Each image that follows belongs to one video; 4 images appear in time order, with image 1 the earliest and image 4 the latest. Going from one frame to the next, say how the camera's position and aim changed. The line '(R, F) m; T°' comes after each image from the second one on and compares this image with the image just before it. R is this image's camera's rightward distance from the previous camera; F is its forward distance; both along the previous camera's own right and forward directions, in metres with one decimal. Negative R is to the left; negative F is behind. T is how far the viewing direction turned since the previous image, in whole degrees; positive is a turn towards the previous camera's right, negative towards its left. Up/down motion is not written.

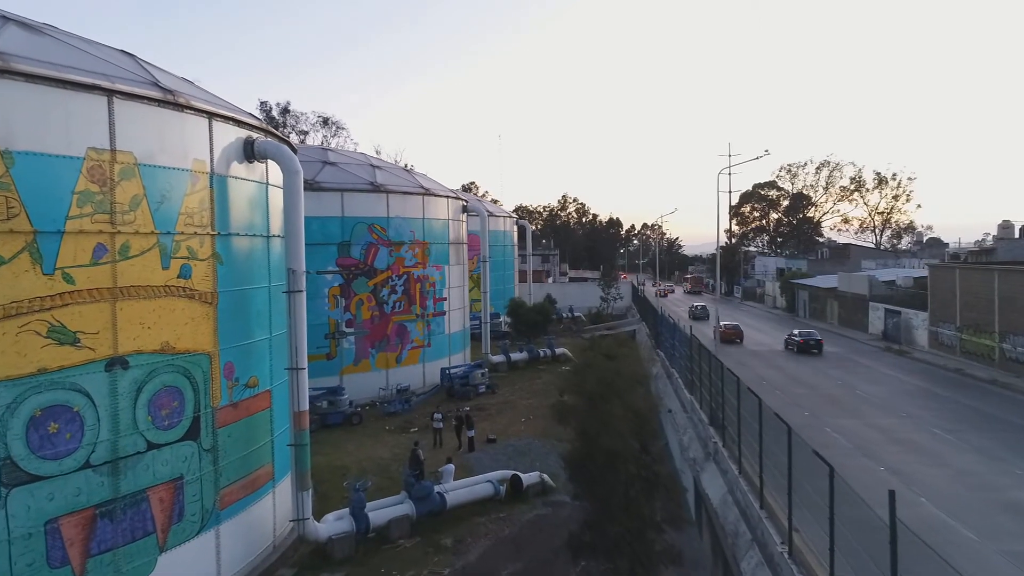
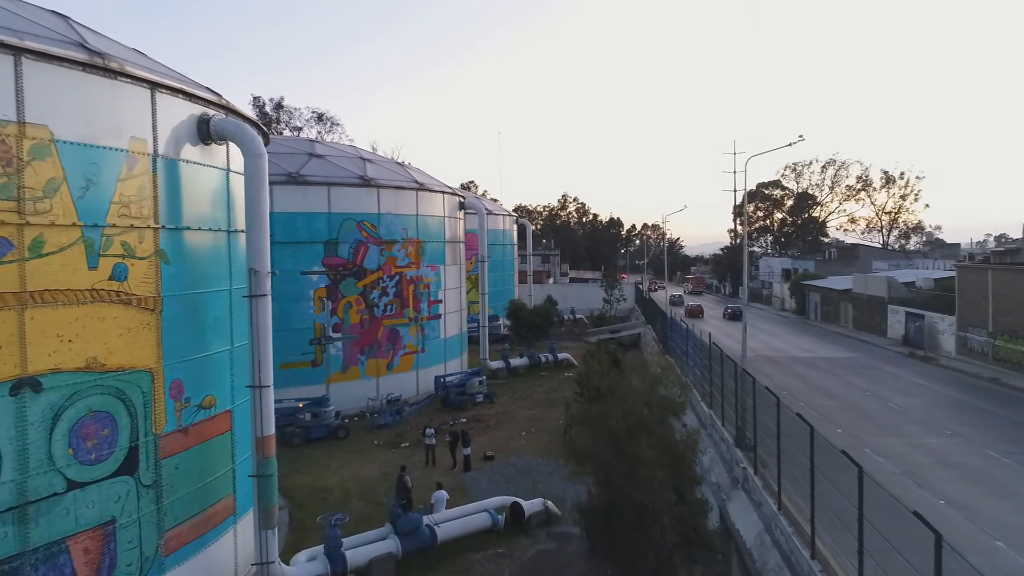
(0.0, +1.8) m; 0°
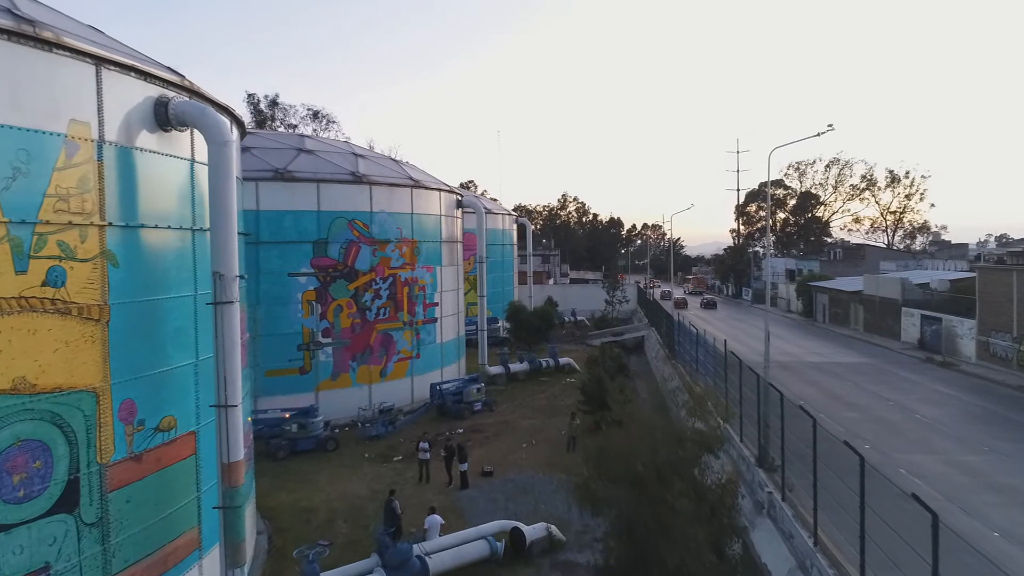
(0.0, +1.2) m; 0°
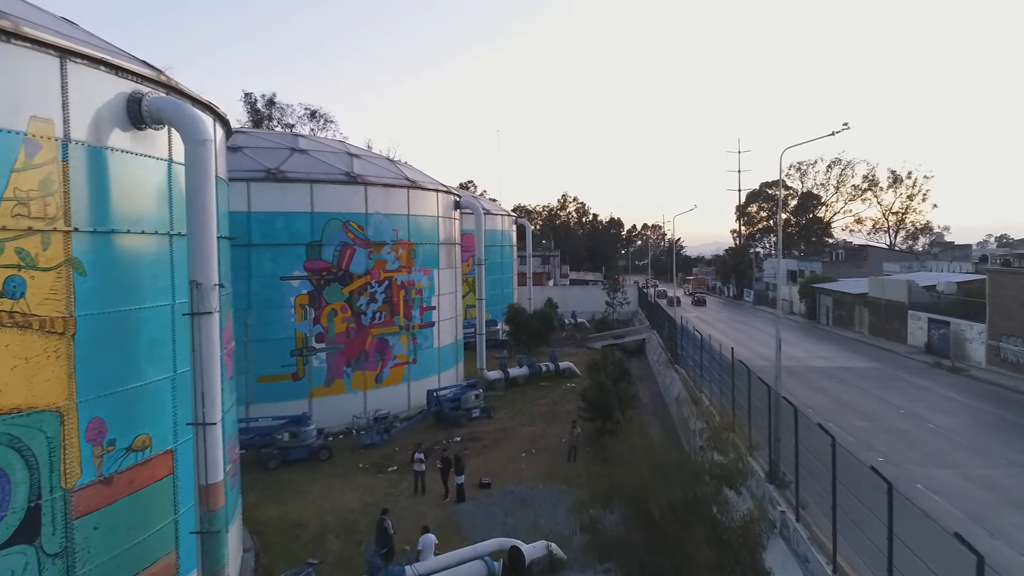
(0.0, +0.6) m; 0°
